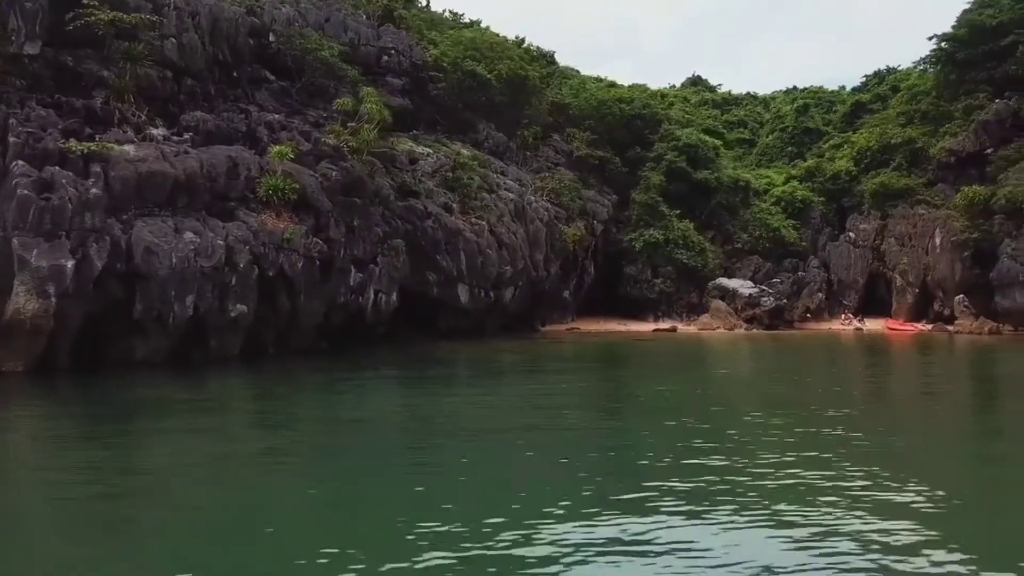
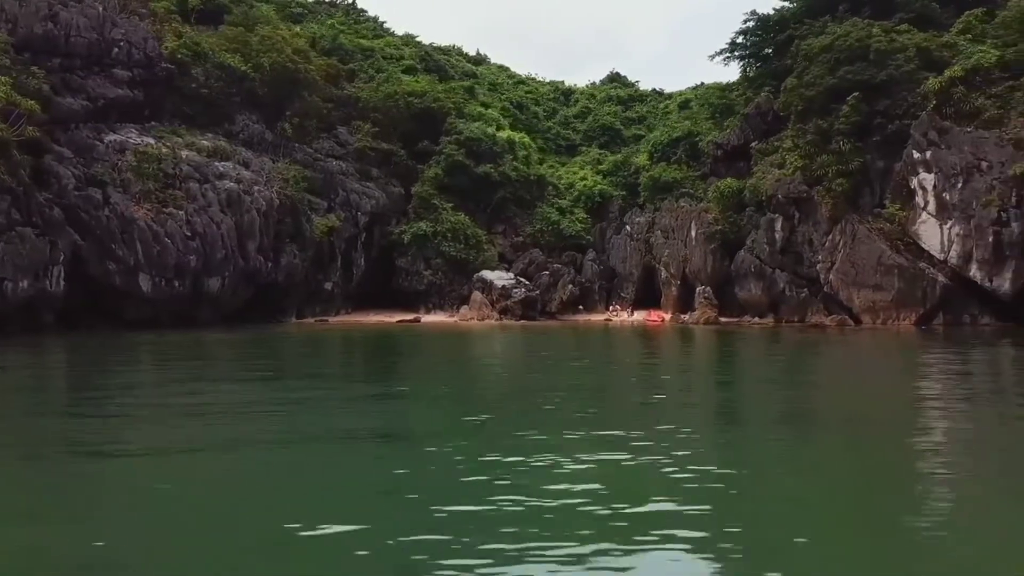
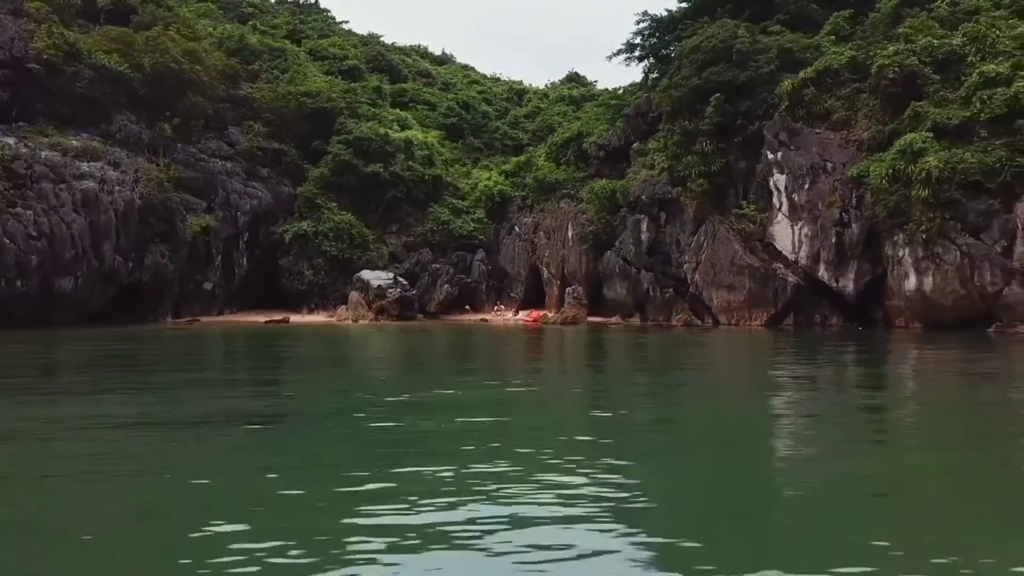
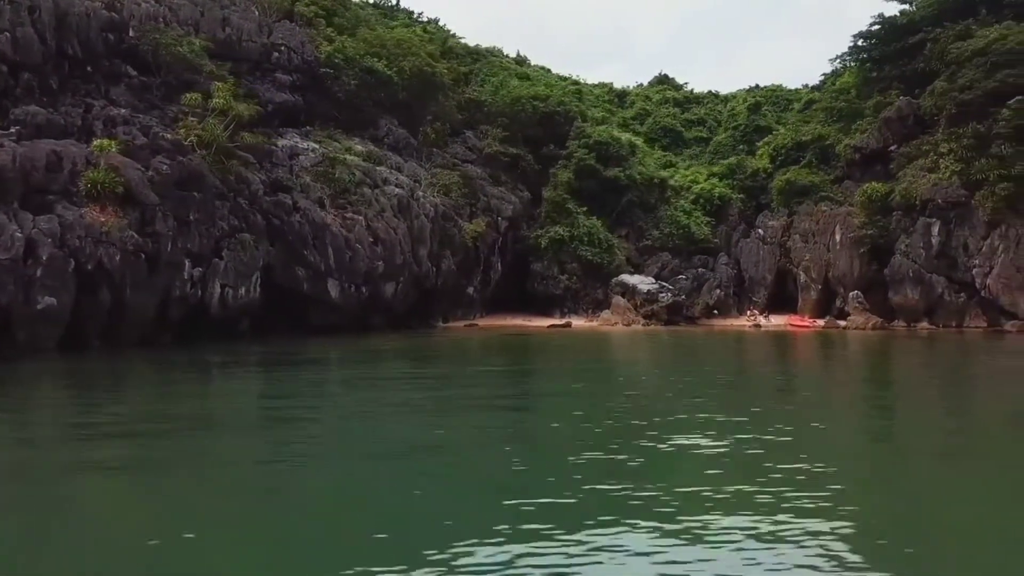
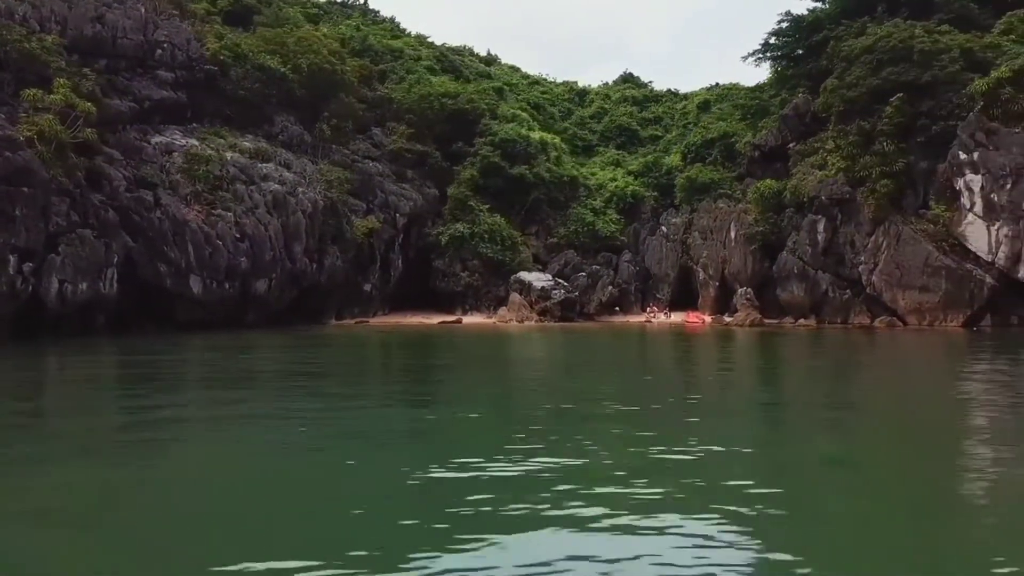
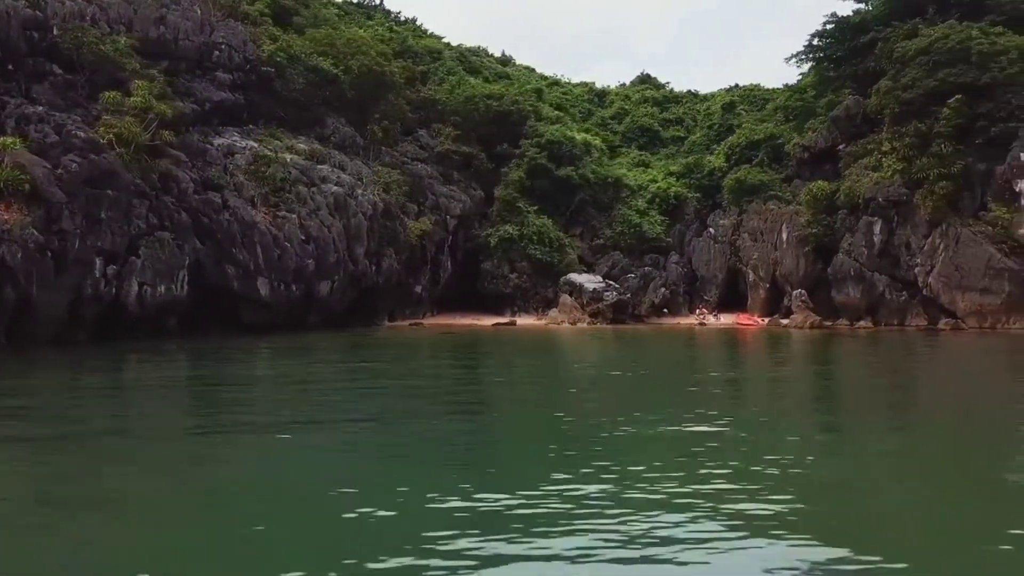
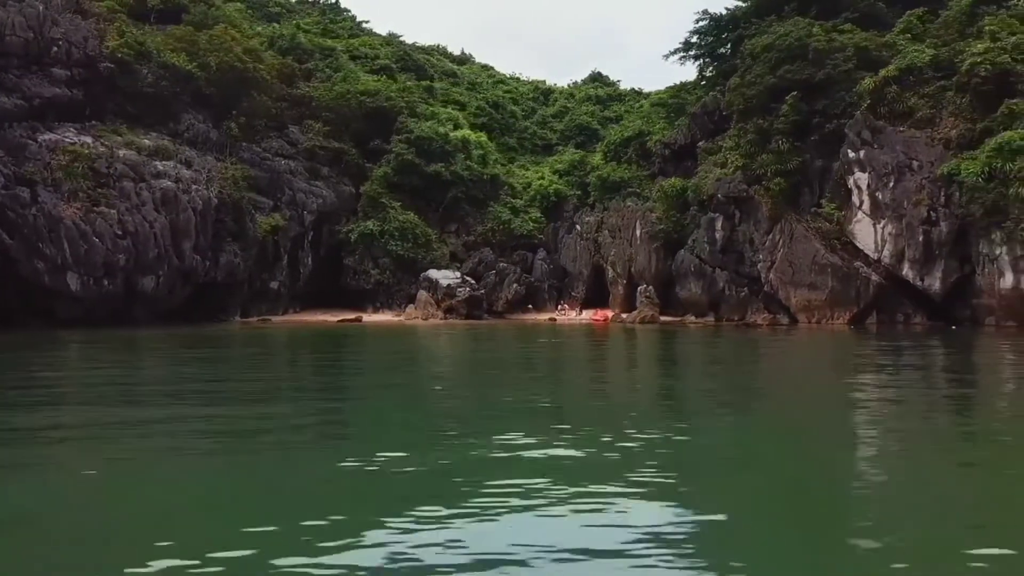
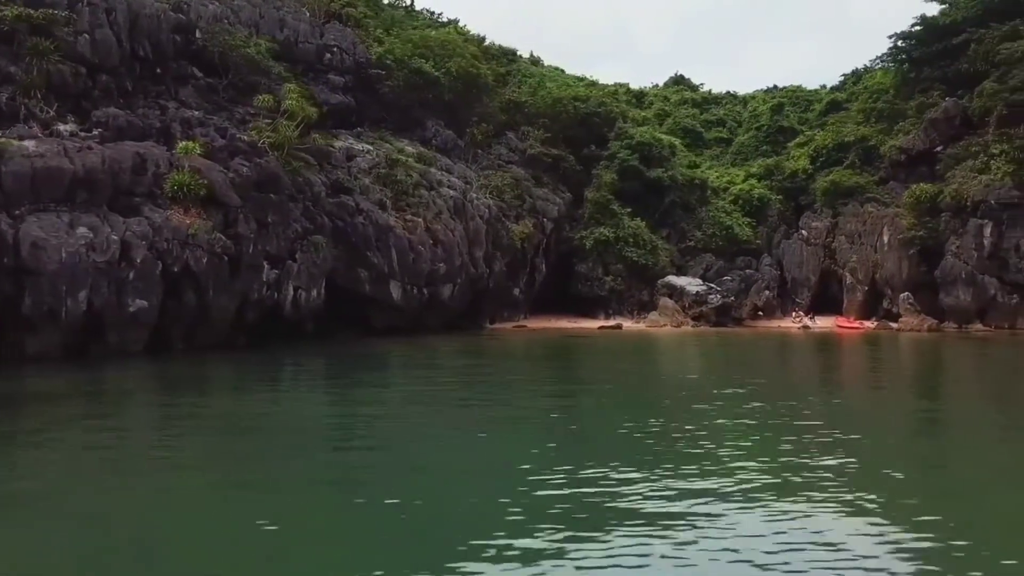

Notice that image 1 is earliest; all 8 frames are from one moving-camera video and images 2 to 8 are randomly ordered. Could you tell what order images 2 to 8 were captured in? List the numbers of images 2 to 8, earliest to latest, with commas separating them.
8, 4, 6, 5, 2, 7, 3
